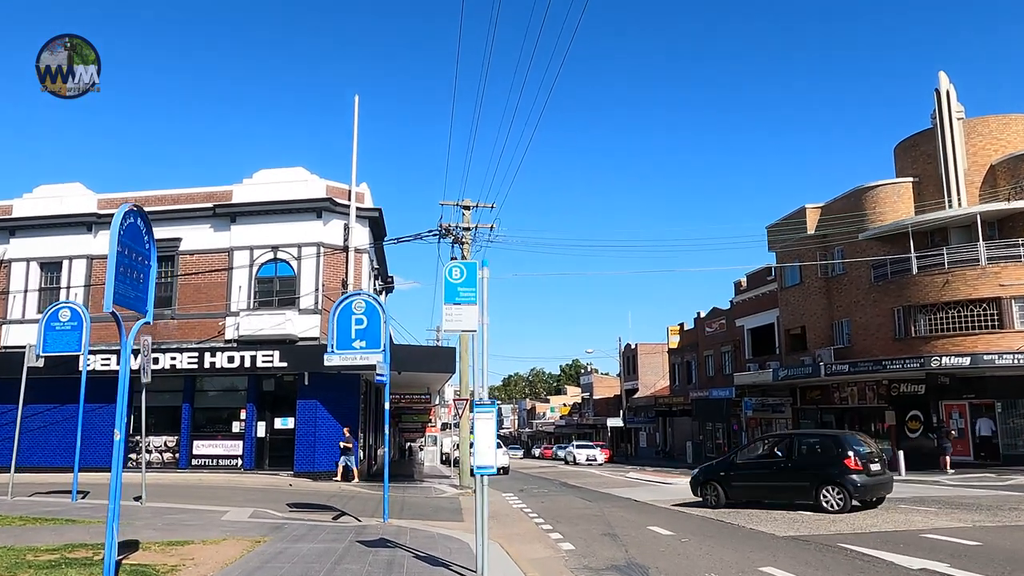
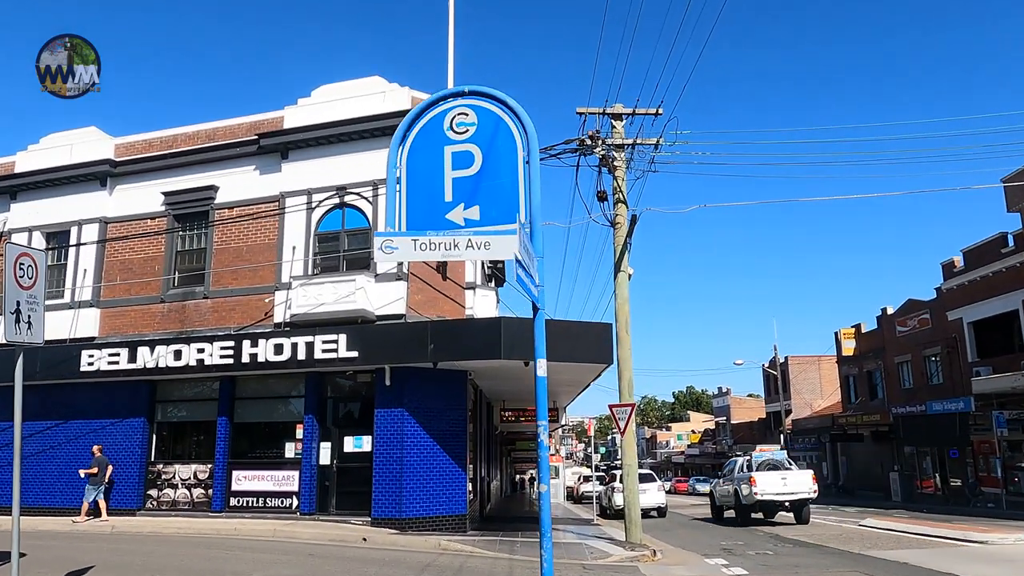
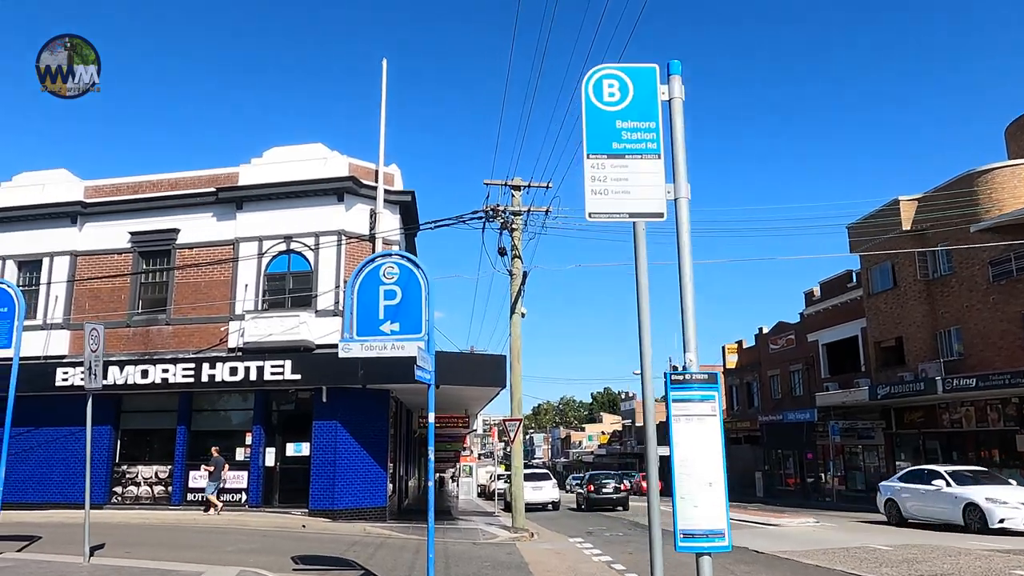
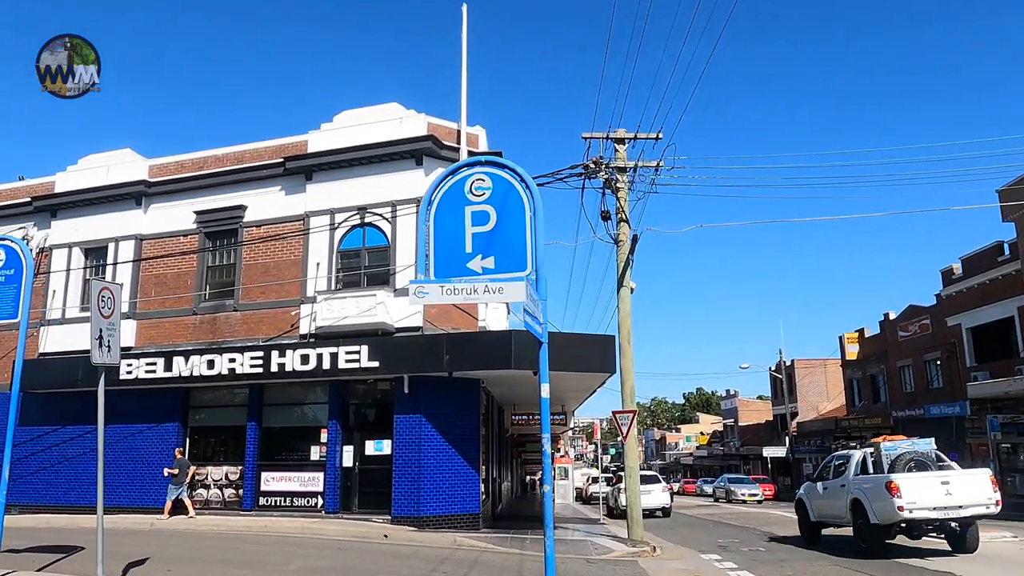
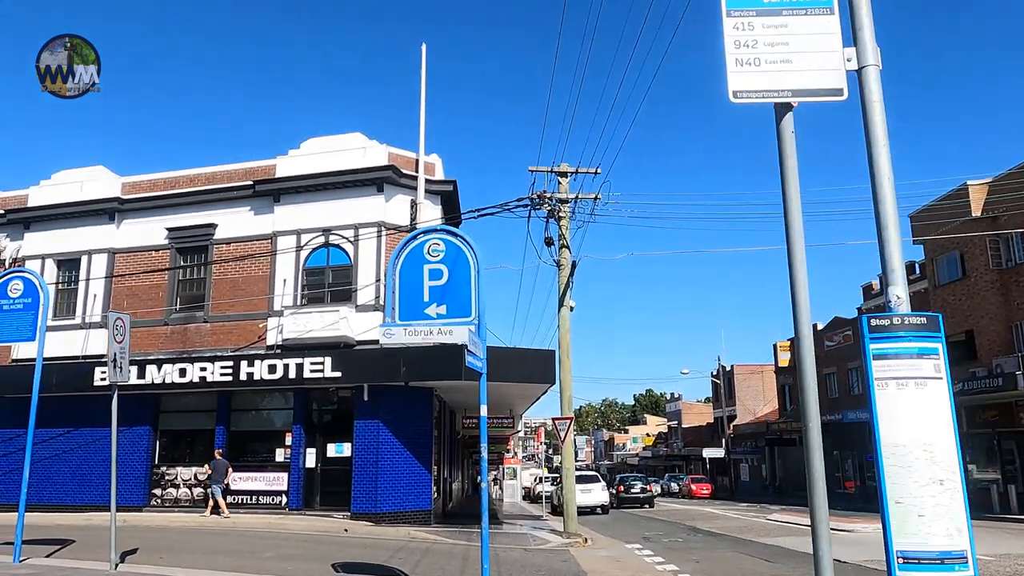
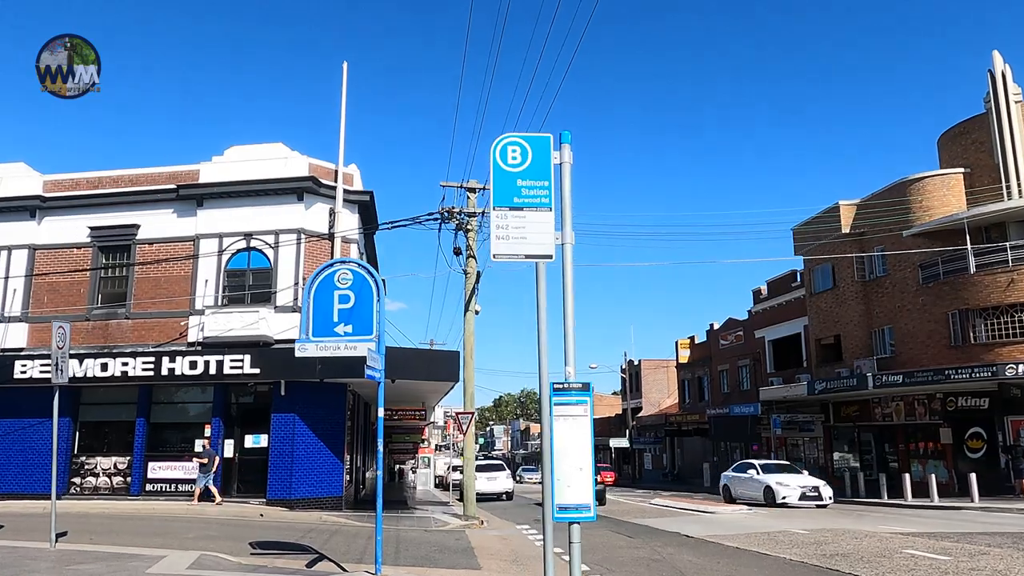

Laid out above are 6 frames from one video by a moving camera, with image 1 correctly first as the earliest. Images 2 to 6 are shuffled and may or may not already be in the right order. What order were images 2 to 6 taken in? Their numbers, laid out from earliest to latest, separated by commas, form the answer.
6, 3, 5, 4, 2
